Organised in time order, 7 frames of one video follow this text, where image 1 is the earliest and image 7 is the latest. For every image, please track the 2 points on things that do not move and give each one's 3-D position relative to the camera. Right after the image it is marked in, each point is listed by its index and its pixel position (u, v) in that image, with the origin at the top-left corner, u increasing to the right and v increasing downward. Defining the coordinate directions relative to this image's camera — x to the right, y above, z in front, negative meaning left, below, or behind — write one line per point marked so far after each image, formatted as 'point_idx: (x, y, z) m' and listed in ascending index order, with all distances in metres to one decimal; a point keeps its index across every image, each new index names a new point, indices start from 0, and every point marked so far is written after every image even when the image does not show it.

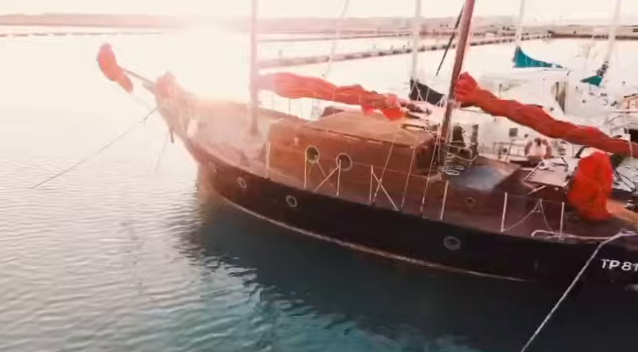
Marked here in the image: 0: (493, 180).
0: (+3.2, 0.0, +9.7) m
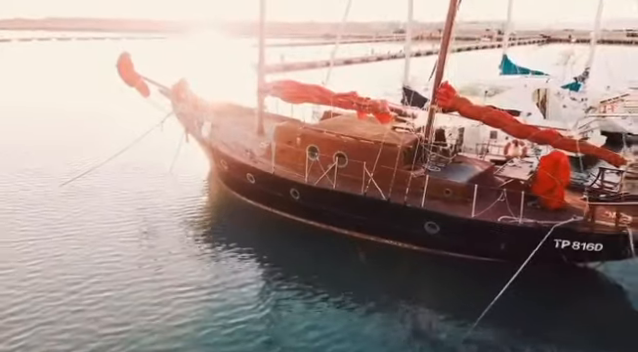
0: (+3.2, +0.1, +11.2) m
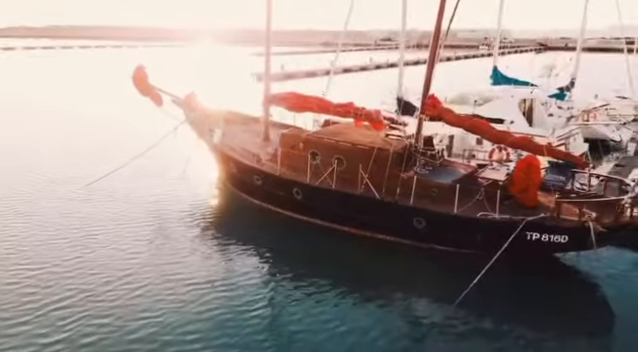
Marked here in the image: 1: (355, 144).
0: (+3.2, 0.0, +12.5) m
1: (+0.9, +0.8, +13.2) m
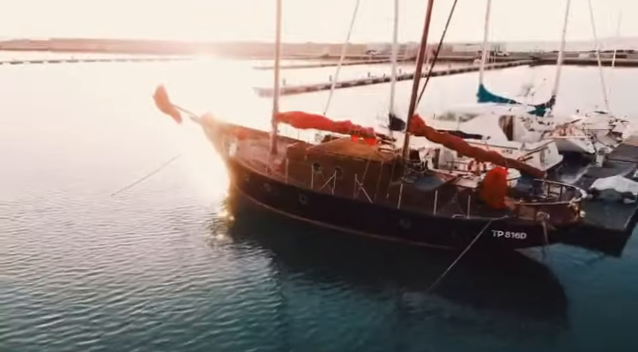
0: (+3.3, -0.2, +14.8) m
1: (+1.0, +0.6, +15.5) m
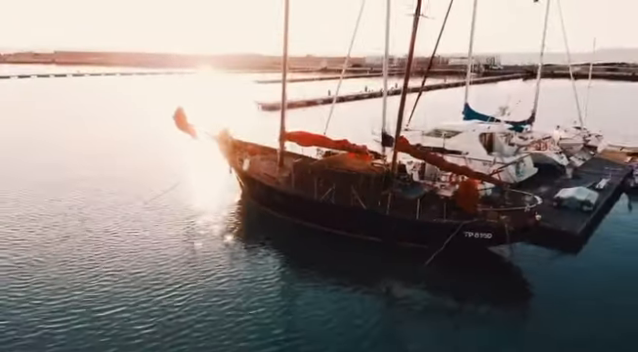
0: (+3.3, -0.6, +17.6) m
1: (+1.0, +0.2, +18.3) m
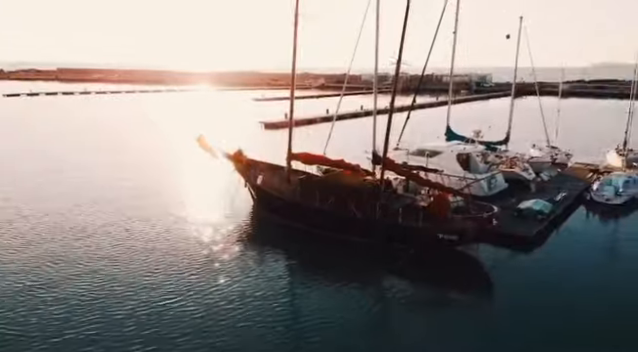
0: (+3.4, -1.1, +21.7) m
1: (+1.1, -0.4, +22.4) m
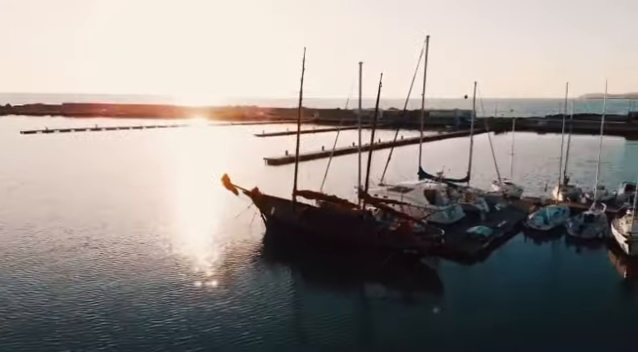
0: (+3.3, -3.0, +30.0) m
1: (+1.0, -2.3, +30.7) m
